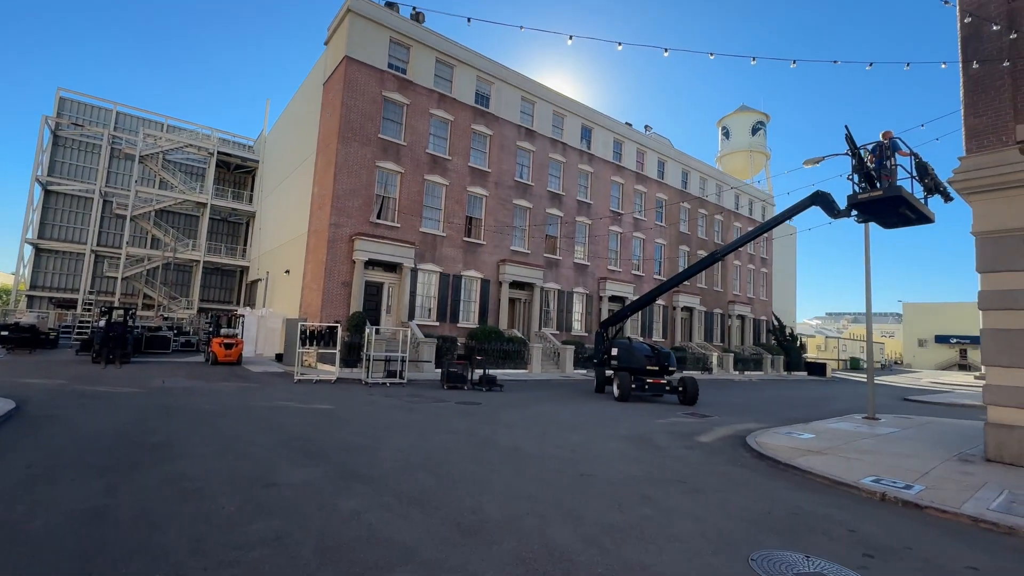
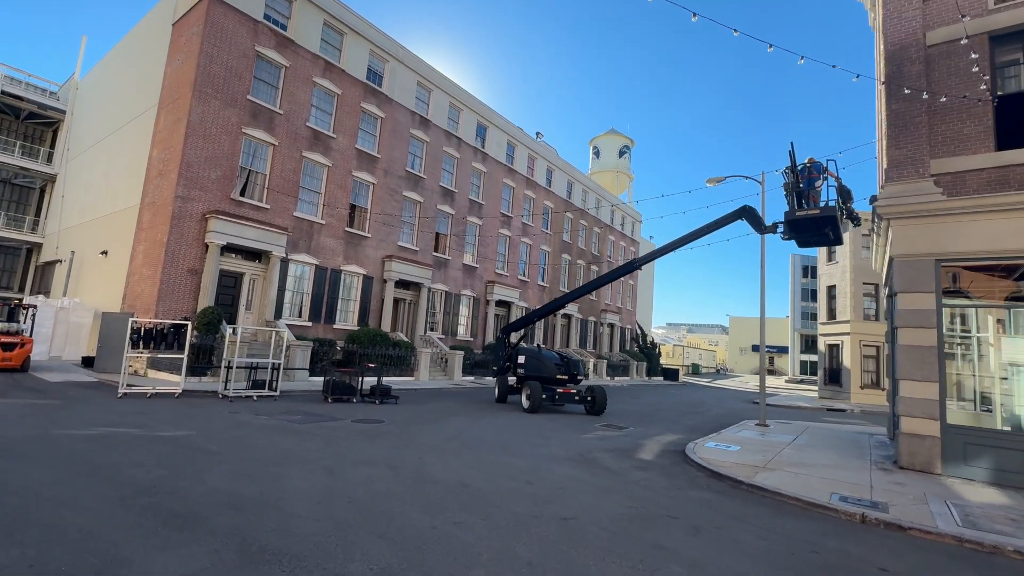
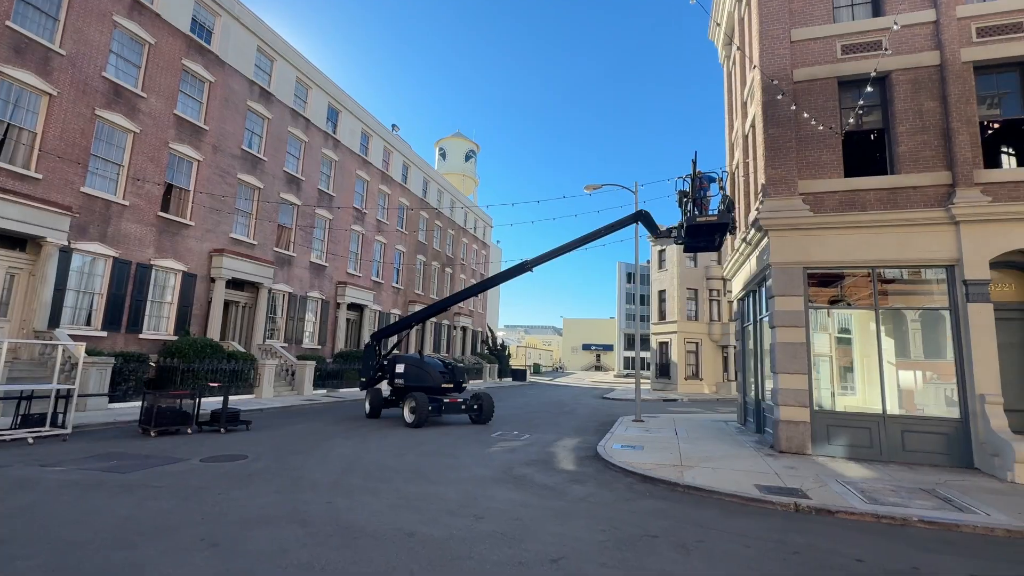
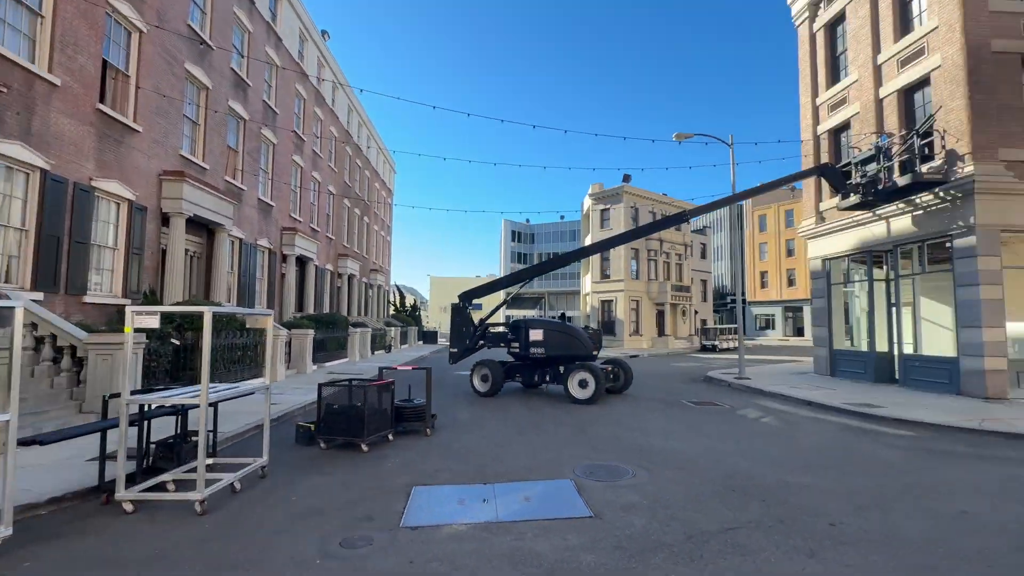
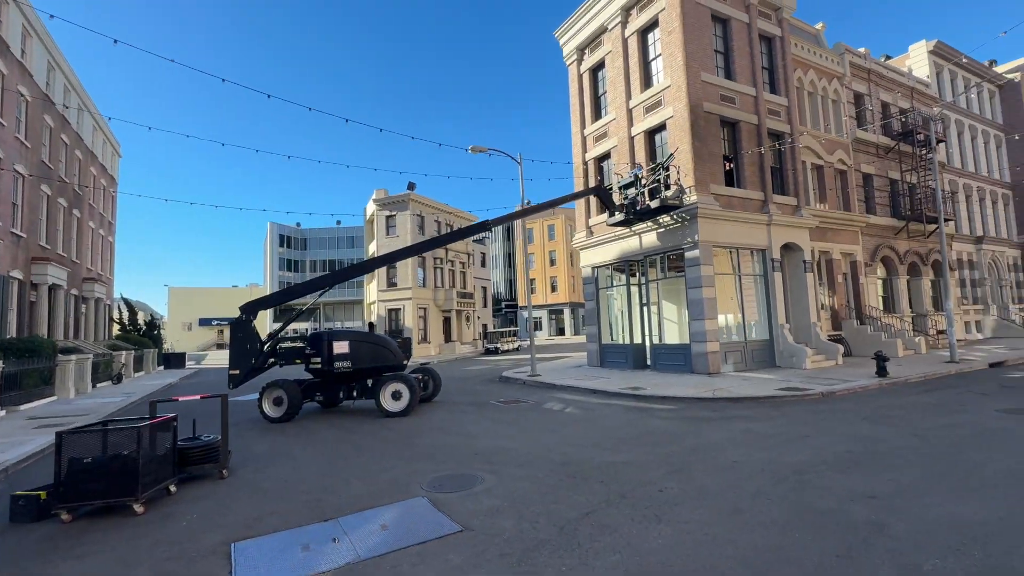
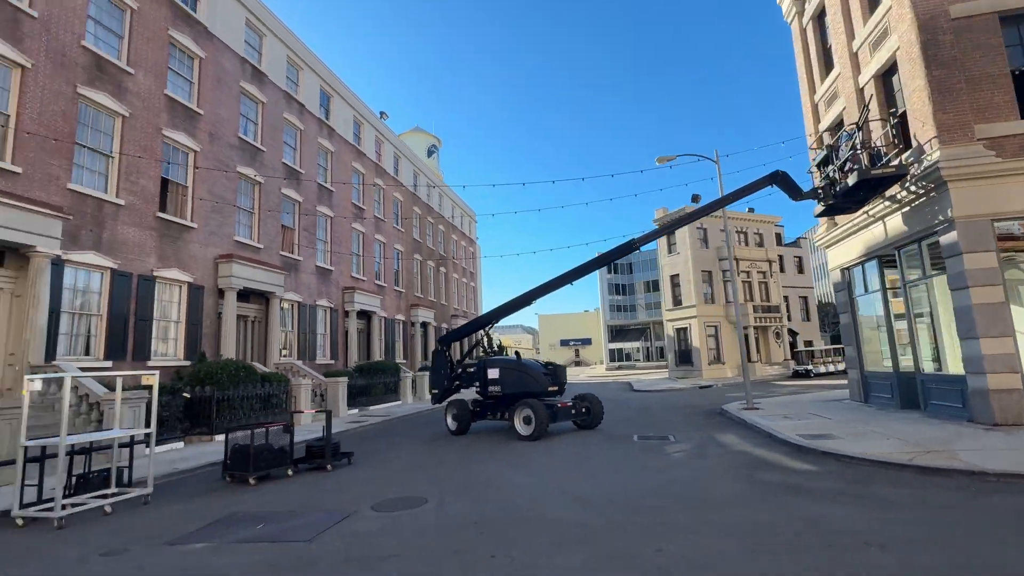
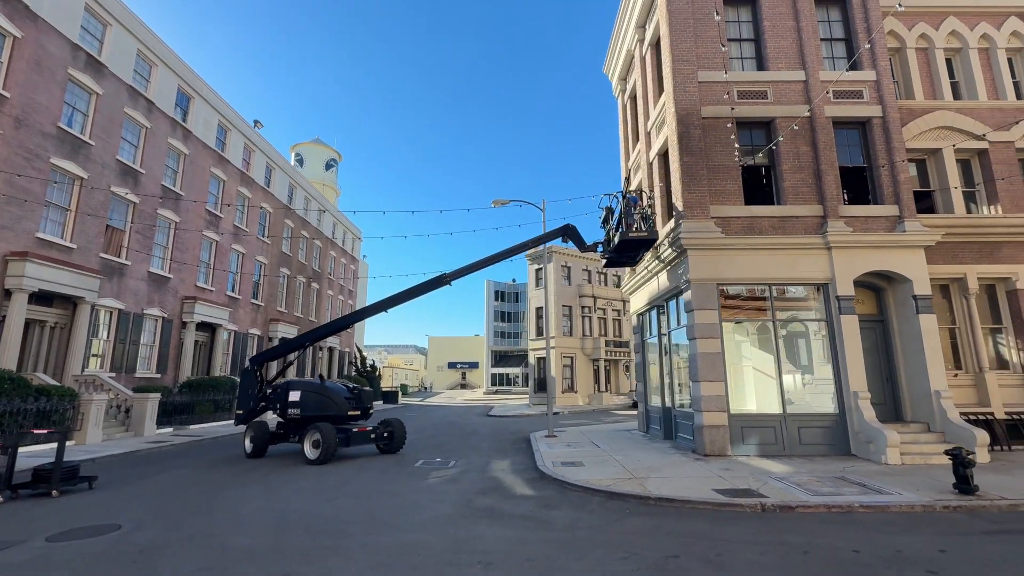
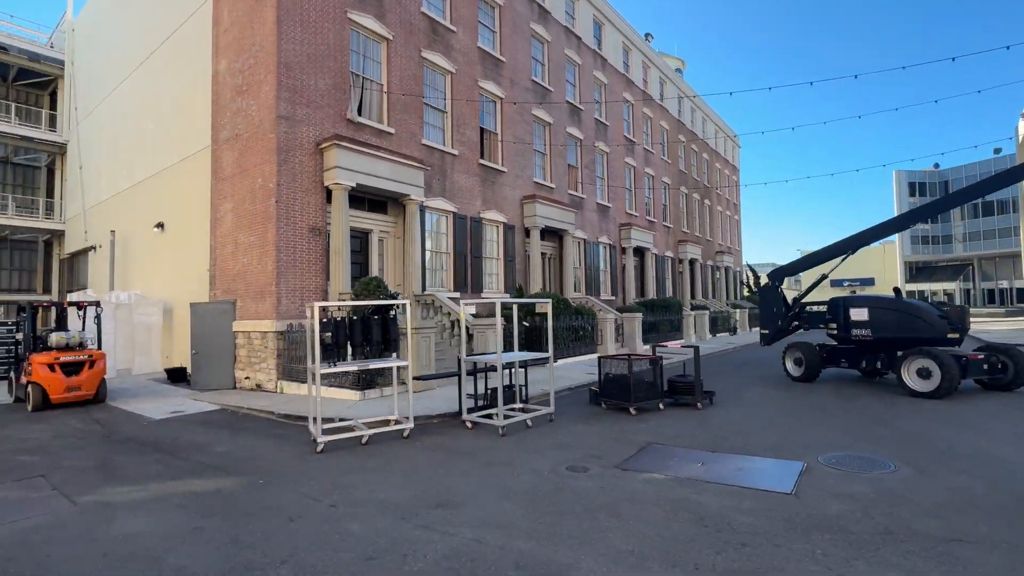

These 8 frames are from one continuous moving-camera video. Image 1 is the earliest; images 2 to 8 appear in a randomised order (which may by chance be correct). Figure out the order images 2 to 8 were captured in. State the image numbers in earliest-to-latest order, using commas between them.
2, 3, 7, 6, 8, 4, 5
